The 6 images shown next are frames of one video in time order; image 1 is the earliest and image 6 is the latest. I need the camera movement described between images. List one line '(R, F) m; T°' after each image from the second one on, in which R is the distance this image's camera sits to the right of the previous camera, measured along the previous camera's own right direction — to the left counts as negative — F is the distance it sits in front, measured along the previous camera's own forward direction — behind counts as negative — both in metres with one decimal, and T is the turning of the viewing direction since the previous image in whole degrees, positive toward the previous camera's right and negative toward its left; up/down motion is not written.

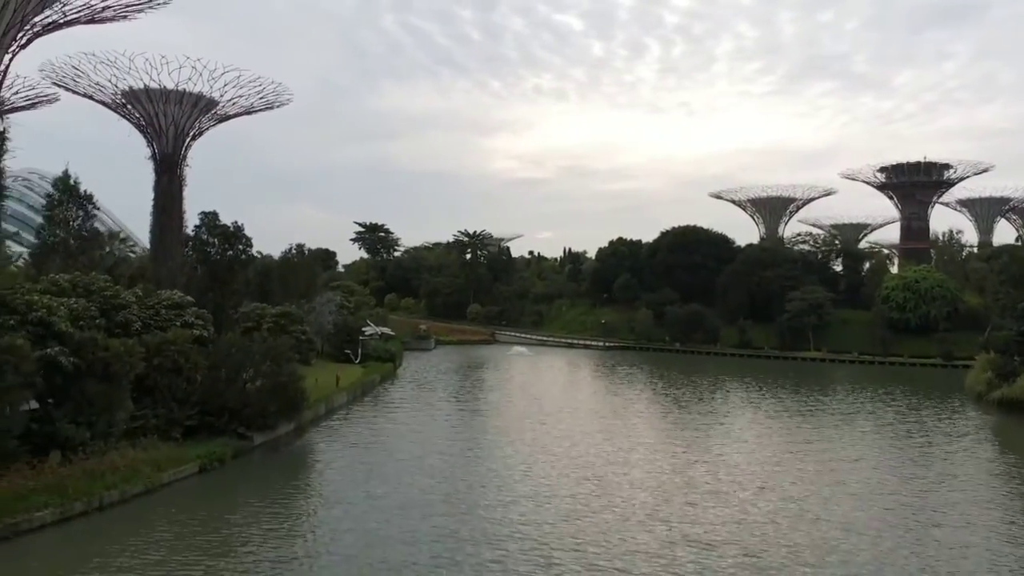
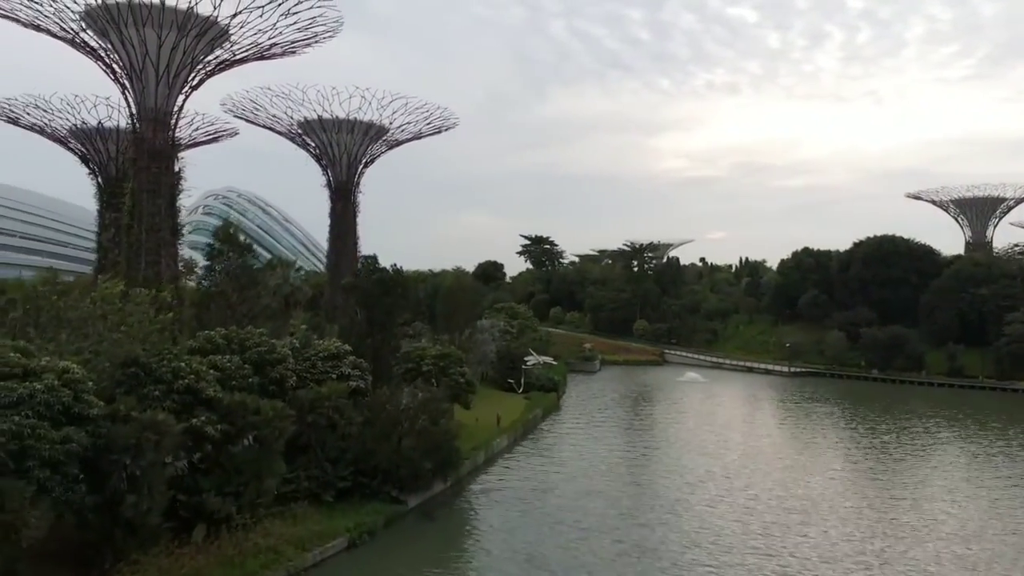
(-0.2, +1.7) m; -12°
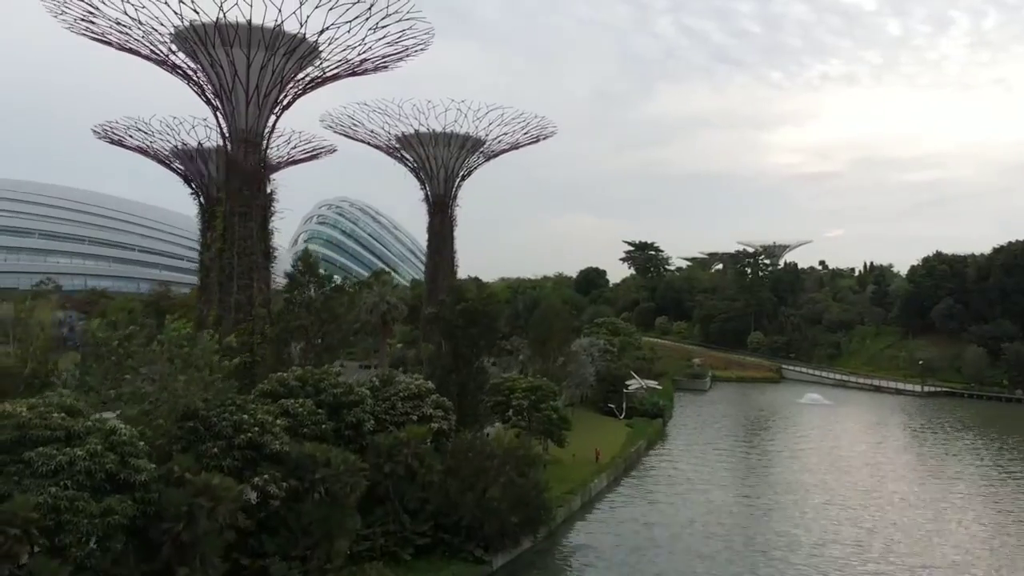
(+0.2, +1.5) m; -8°
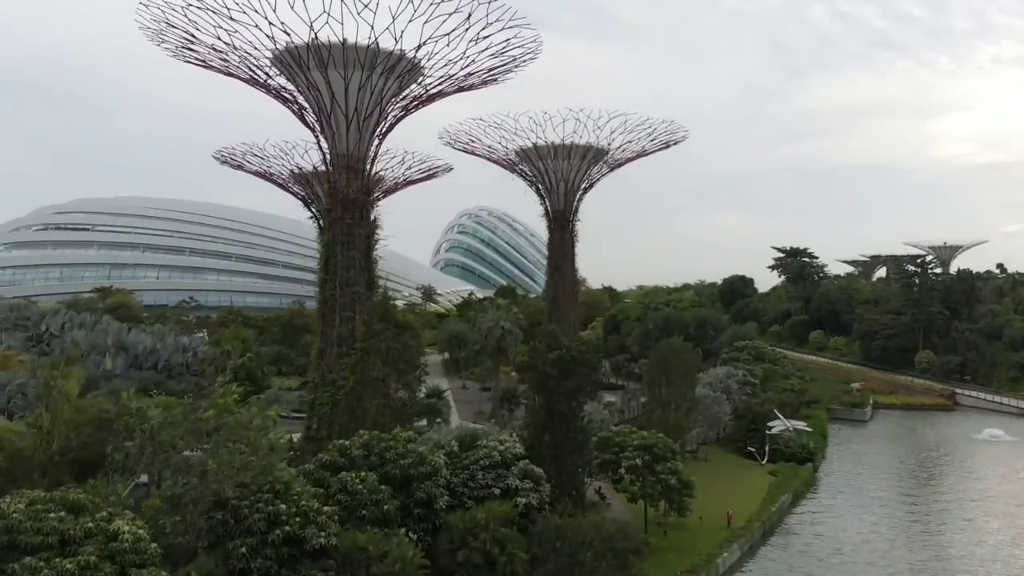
(+0.6, +2.1) m; -10°
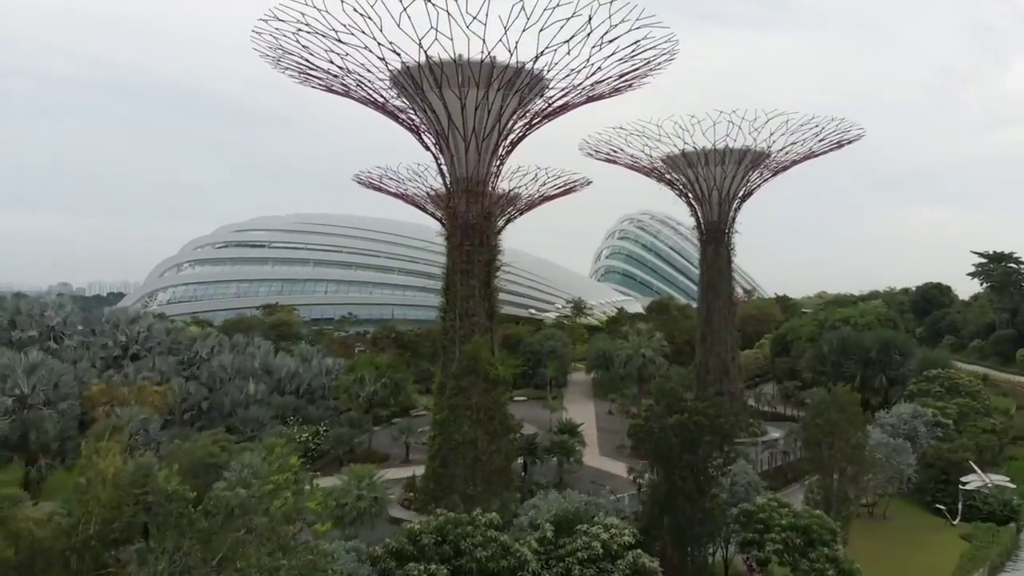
(+0.8, +1.9) m; -12°
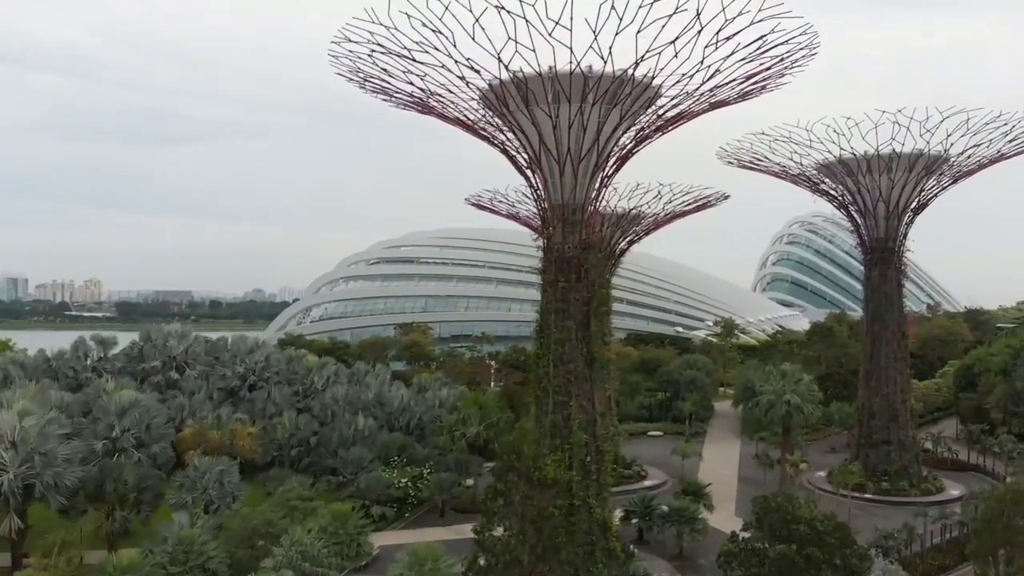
(+1.2, +2.4) m; -12°
